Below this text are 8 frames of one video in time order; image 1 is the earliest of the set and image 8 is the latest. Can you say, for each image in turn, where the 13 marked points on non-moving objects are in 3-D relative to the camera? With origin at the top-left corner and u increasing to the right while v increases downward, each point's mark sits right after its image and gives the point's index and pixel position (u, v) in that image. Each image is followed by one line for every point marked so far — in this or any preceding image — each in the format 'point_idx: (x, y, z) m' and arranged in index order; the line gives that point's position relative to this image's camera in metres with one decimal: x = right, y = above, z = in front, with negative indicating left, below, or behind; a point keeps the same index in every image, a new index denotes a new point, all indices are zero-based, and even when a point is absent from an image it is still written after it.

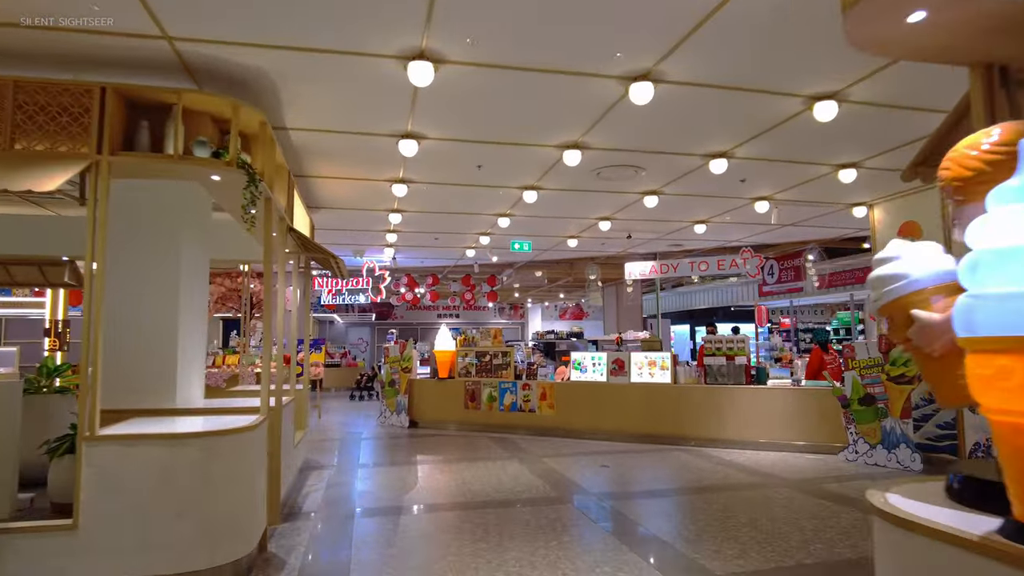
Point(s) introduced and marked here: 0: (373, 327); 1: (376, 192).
0: (-4.2, -1.2, +19.7) m
1: (-1.4, +1.0, +6.8) m
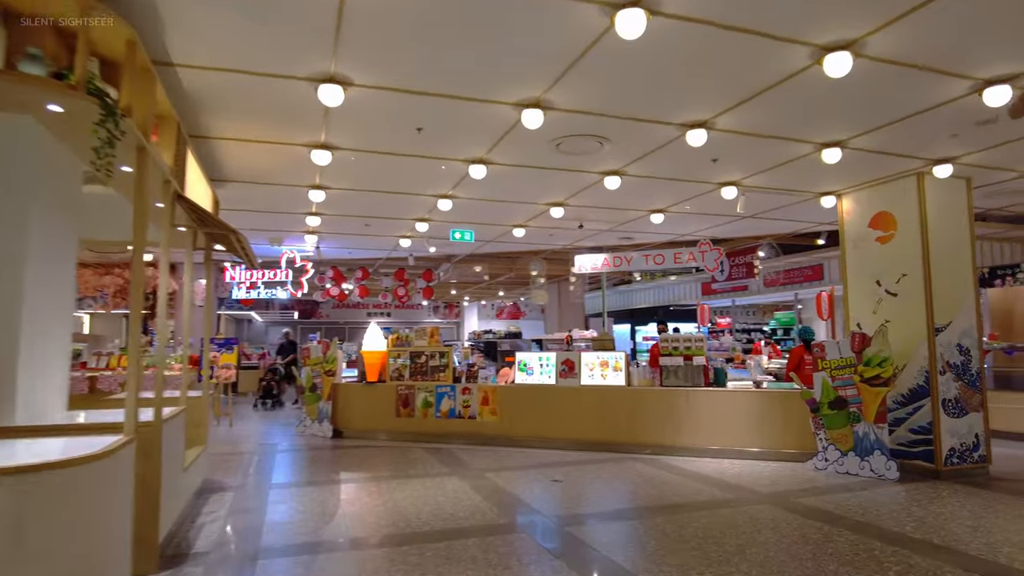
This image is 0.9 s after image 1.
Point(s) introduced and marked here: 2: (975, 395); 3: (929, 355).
0: (-6.1, -1.1, +18.3) m
1: (-2.0, +1.1, +5.7) m
2: (+4.4, -1.0, +6.1) m
3: (+3.9, -0.6, +6.0) m
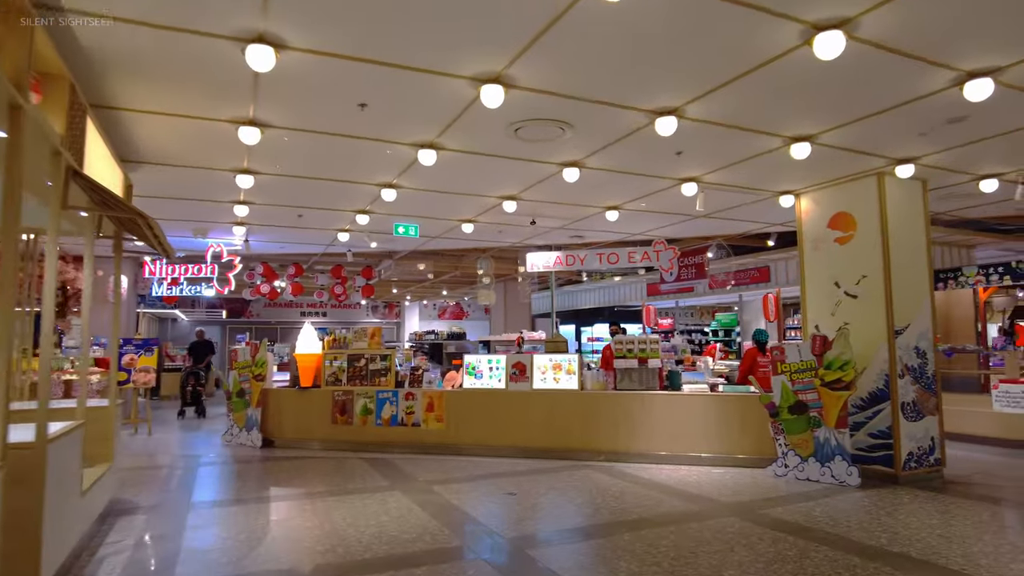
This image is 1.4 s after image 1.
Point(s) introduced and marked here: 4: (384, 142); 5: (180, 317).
0: (-7.6, -1.0, +17.2) m
1: (-2.3, +1.2, +5.1) m
2: (+3.9, -1.0, +6.1) m
3: (+3.4, -0.6, +5.9) m
4: (-1.0, +1.2, +5.2) m
5: (-8.5, -0.8, +16.5) m
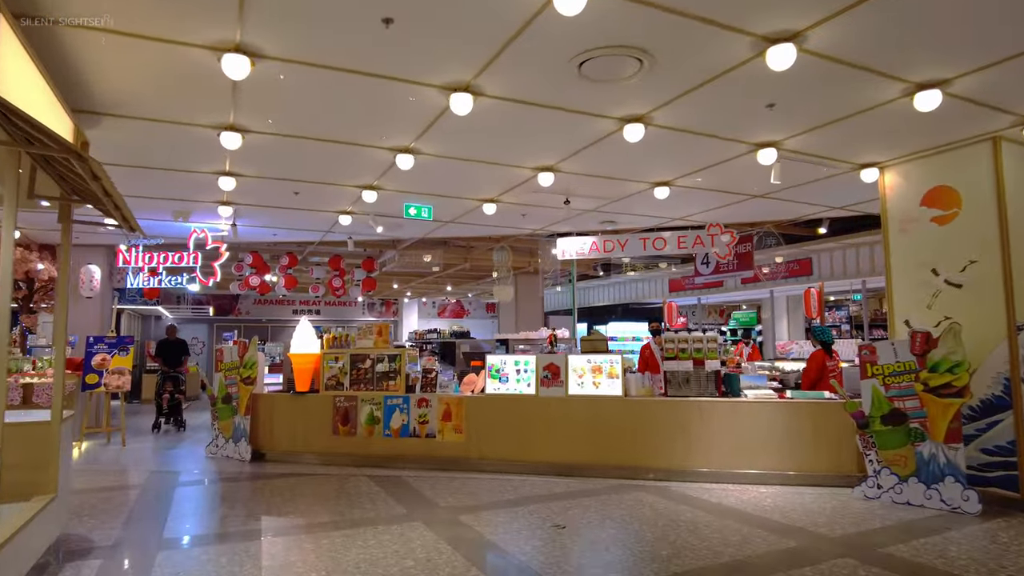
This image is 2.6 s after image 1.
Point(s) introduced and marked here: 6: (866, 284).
0: (-7.5, -0.9, +16.0) m
1: (-2.0, +1.3, +4.0) m
2: (+4.3, -0.9, +5.1) m
3: (+3.8, -0.5, +4.9) m
4: (-0.7, +1.3, +4.1) m
5: (-8.3, -0.7, +15.4) m
6: (+5.7, +0.1, +10.5) m
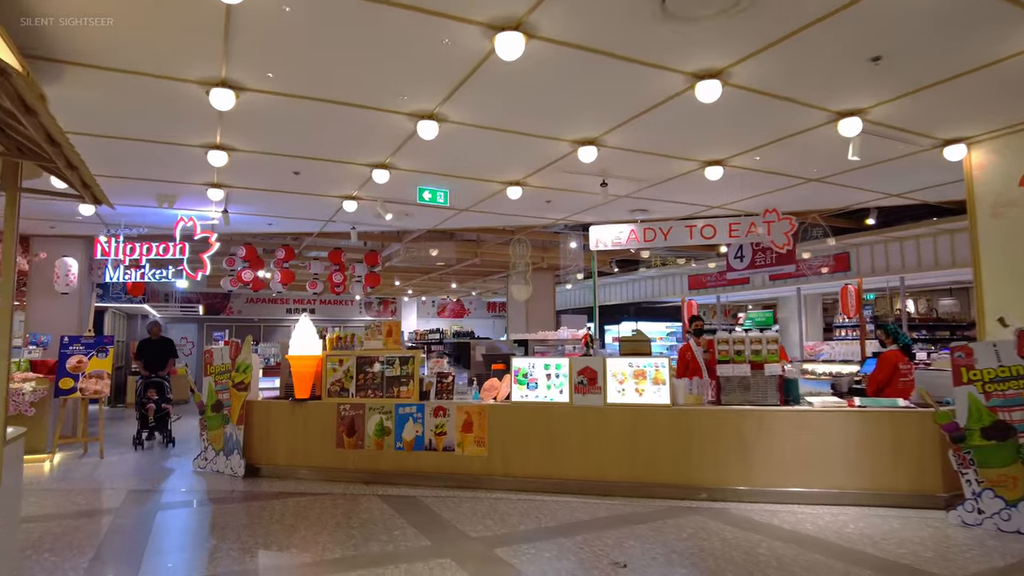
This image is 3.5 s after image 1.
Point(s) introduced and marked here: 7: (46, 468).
0: (-7.3, -0.9, +15.2) m
1: (-1.7, +1.3, +3.2) m
2: (+4.6, -0.9, +4.4) m
3: (+4.1, -0.5, +4.2) m
4: (-0.4, +1.3, +3.4) m
5: (-8.1, -0.6, +14.5) m
6: (+6.0, +0.1, +9.8) m
7: (-4.9, -1.9, +6.8) m
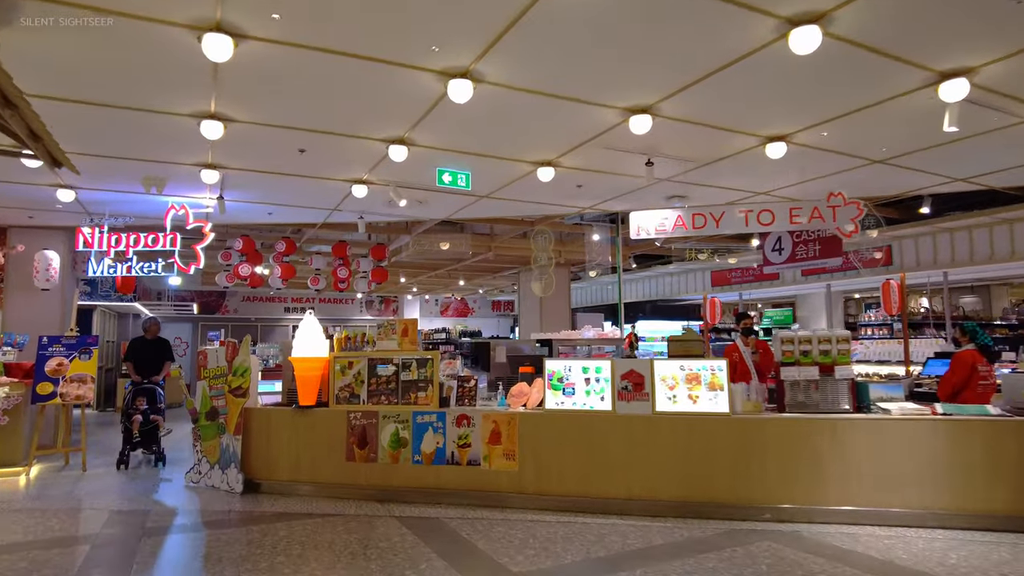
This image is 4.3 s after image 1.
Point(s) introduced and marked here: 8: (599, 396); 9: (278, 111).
0: (-7.1, -0.8, +14.5) m
1: (-1.4, +1.4, +2.6) m
2: (+4.8, -0.8, +3.7) m
3: (+4.3, -0.4, +3.5) m
4: (-0.1, +1.4, +2.7) m
5: (-7.9, -0.5, +13.8) m
6: (+6.2, +0.2, +9.2) m
7: (-4.6, -1.8, +6.1) m
8: (+0.7, -0.8, +5.1) m
9: (-1.6, +1.2, +4.4) m
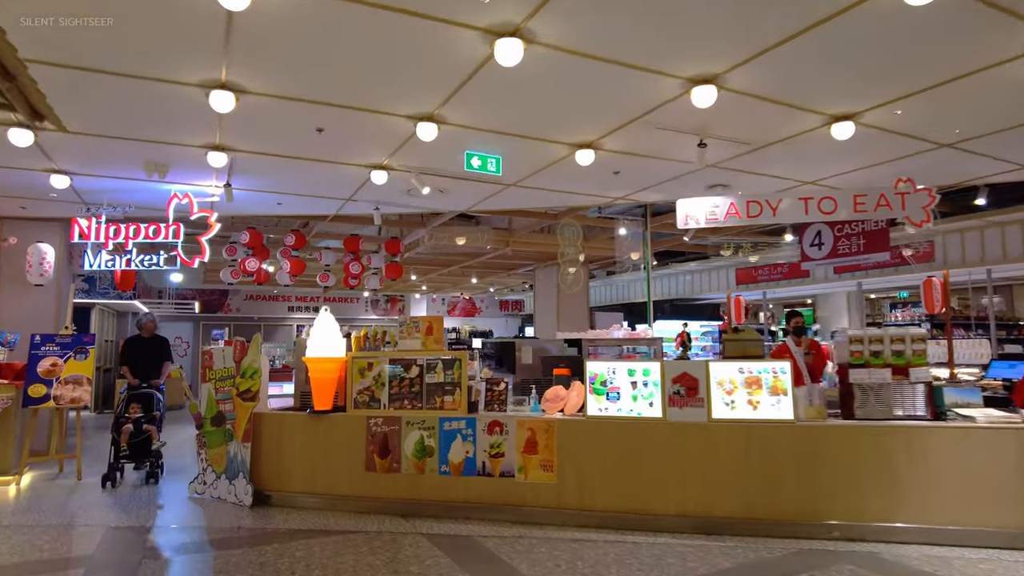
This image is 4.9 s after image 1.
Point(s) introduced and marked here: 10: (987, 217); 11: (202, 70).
0: (-6.8, -0.8, +14.0) m
1: (-1.1, +1.4, +2.1) m
2: (+5.1, -0.8, +3.3) m
3: (+4.6, -0.4, +3.1) m
4: (+0.2, +1.4, +2.2) m
5: (-7.6, -0.5, +13.3) m
6: (+6.5, +0.2, +8.7) m
7: (-4.3, -1.8, +5.6) m
8: (+1.0, -0.8, +4.6) m
9: (-1.3, +1.2, +3.9) m
10: (+5.3, +0.8, +7.3) m
11: (-1.8, +1.2, +3.8) m
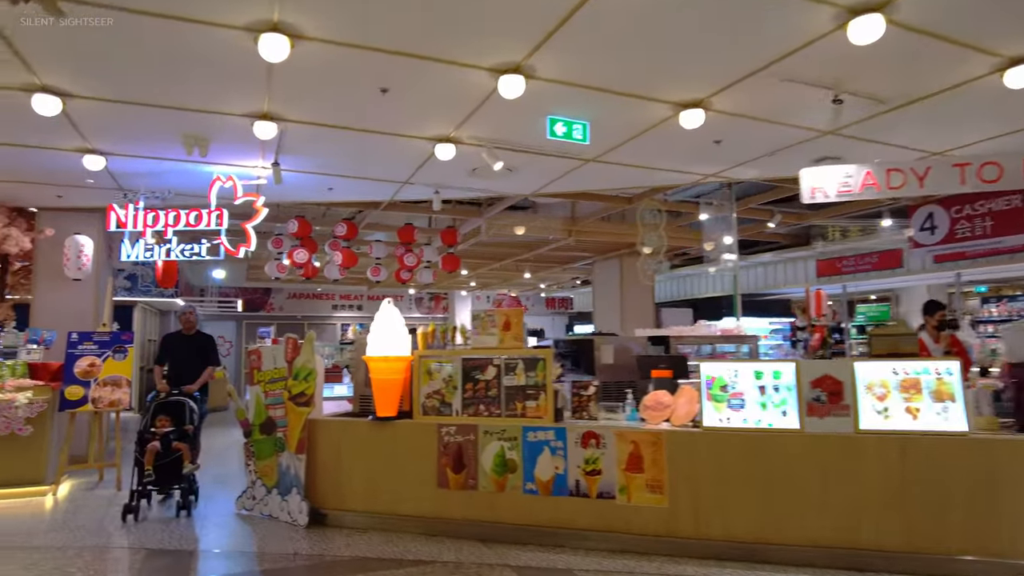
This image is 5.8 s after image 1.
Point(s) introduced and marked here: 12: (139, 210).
0: (-5.7, -0.7, +13.6) m
1: (-0.6, +1.5, +1.4) m
2: (+5.6, -0.7, +2.3) m
3: (+5.1, -0.3, +2.1) m
4: (+0.7, +1.5, +1.5) m
5: (-6.6, -0.4, +12.9) m
6: (+7.3, +0.3, +7.6) m
7: (-3.7, -1.7, +5.1) m
8: (+1.6, -0.7, +3.8) m
9: (-0.7, +1.3, +3.2) m
10: (+6.1, +0.9, +6.3) m
11: (-1.3, +1.3, +3.1) m
12: (-3.3, +0.7, +5.7) m
